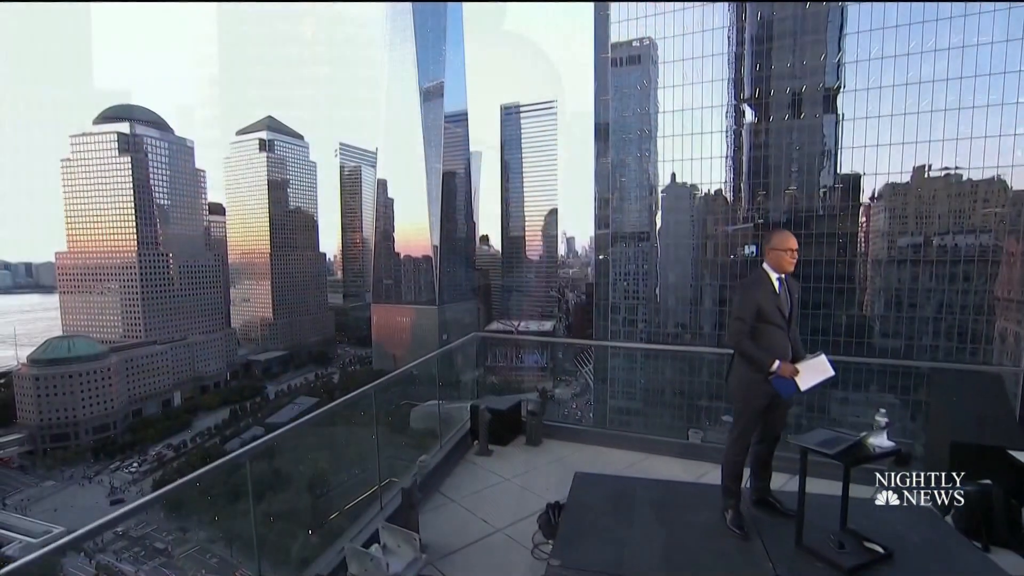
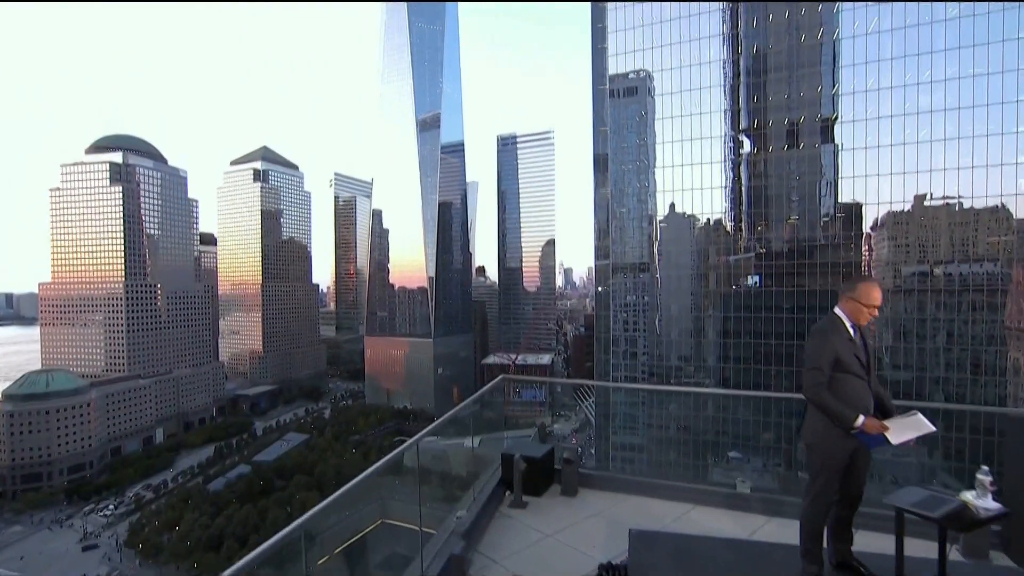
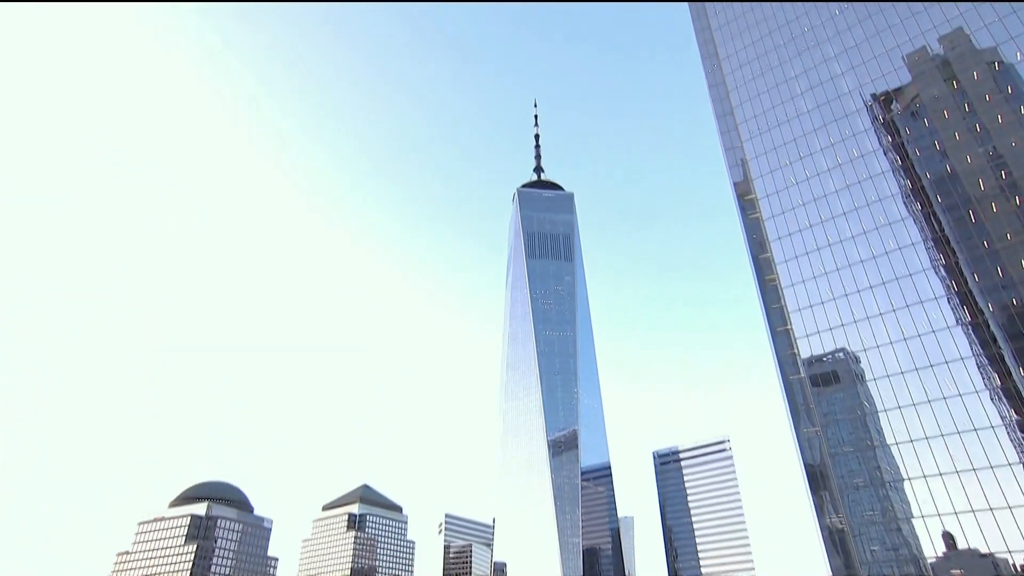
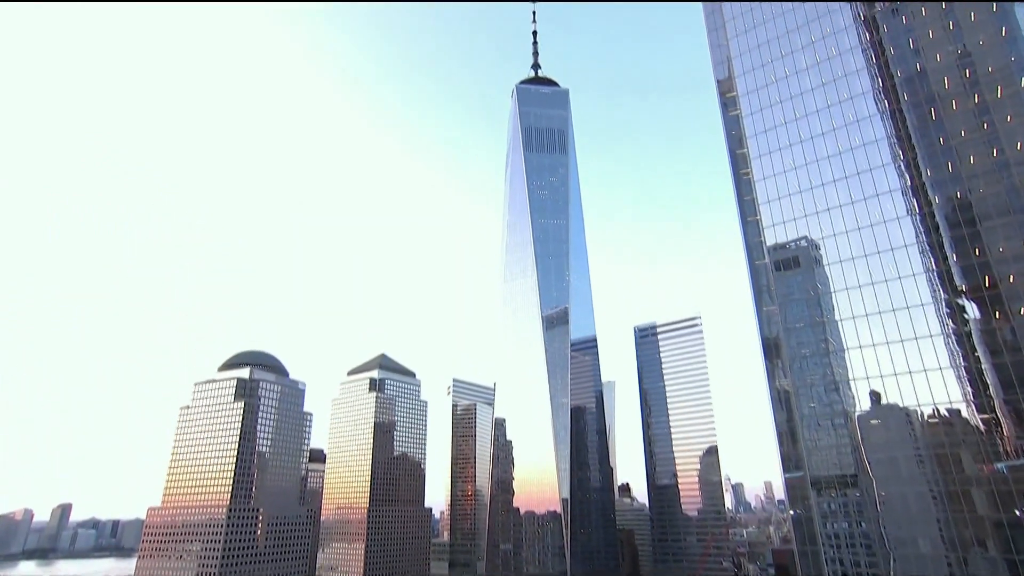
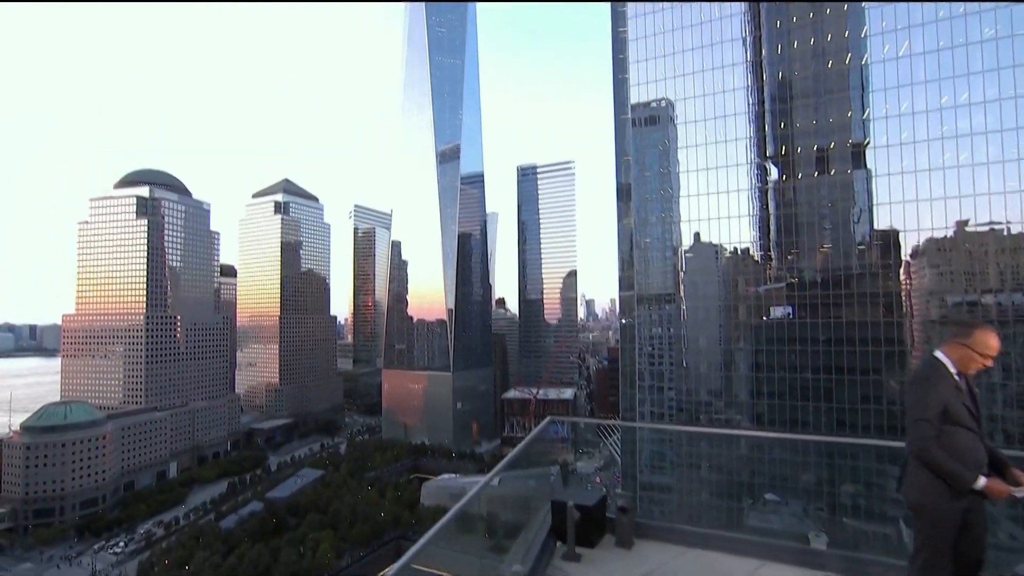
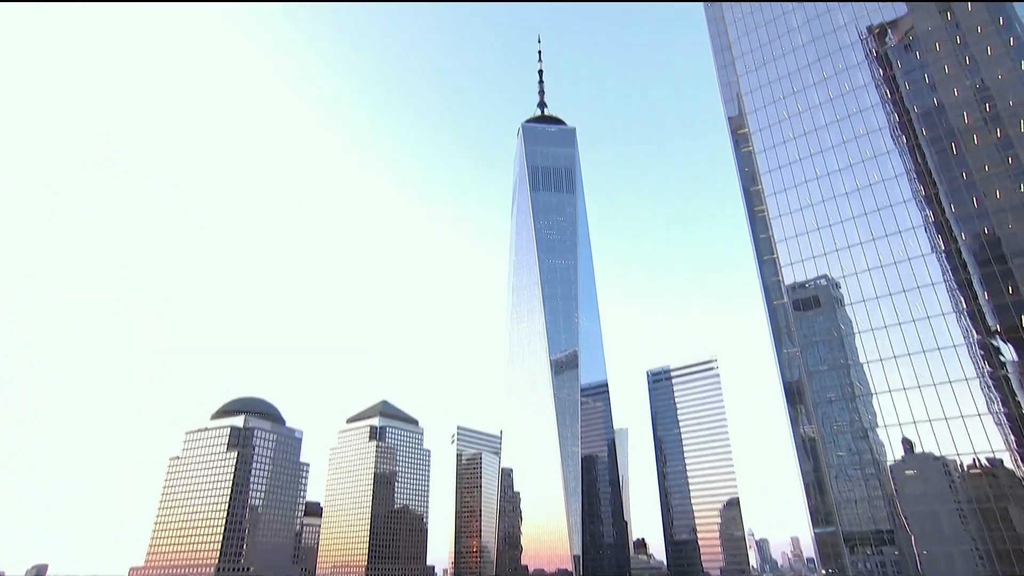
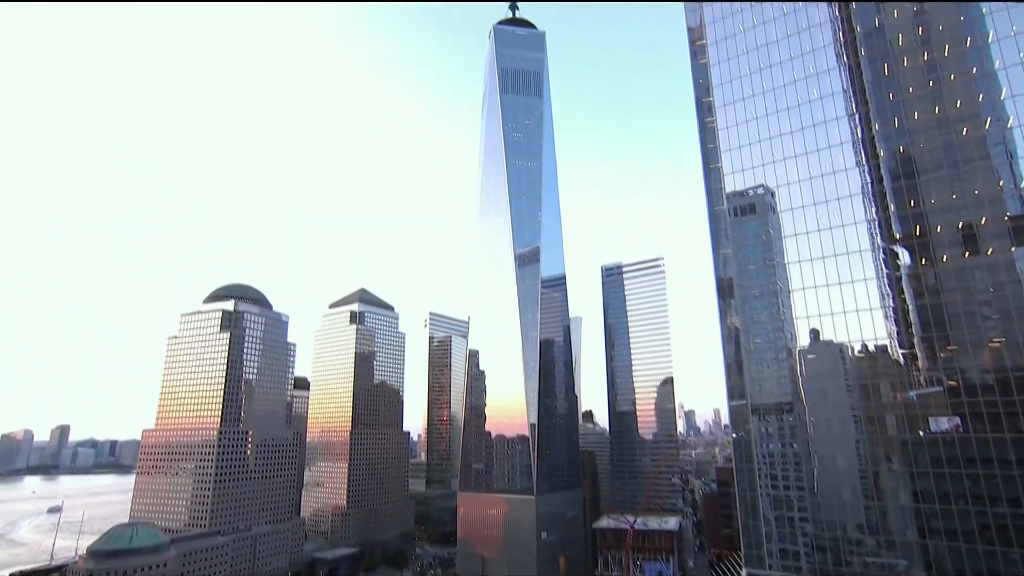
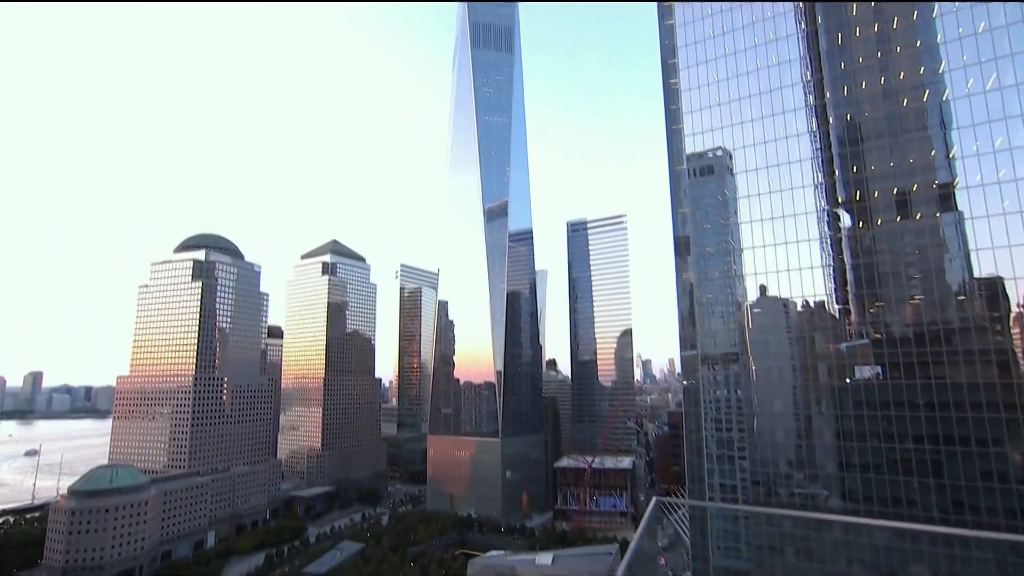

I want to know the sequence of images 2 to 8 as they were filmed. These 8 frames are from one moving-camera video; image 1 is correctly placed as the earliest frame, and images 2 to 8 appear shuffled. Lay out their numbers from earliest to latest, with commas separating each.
2, 5, 8, 7, 4, 6, 3
